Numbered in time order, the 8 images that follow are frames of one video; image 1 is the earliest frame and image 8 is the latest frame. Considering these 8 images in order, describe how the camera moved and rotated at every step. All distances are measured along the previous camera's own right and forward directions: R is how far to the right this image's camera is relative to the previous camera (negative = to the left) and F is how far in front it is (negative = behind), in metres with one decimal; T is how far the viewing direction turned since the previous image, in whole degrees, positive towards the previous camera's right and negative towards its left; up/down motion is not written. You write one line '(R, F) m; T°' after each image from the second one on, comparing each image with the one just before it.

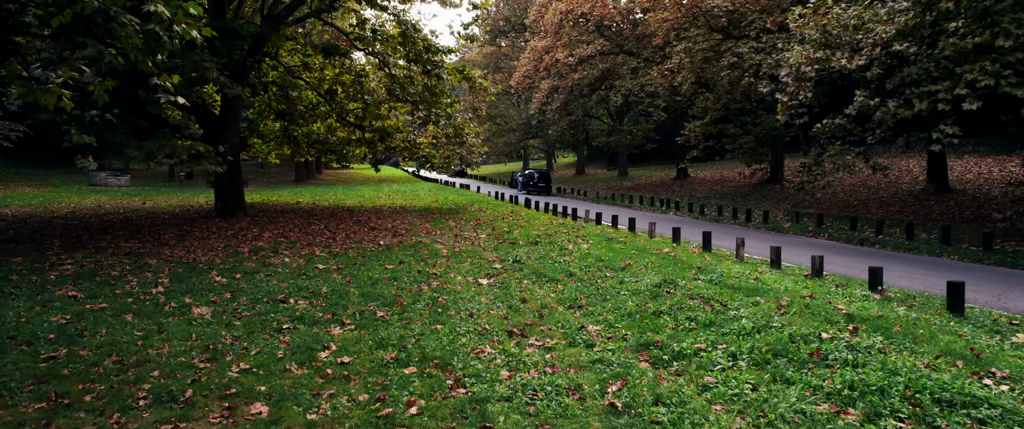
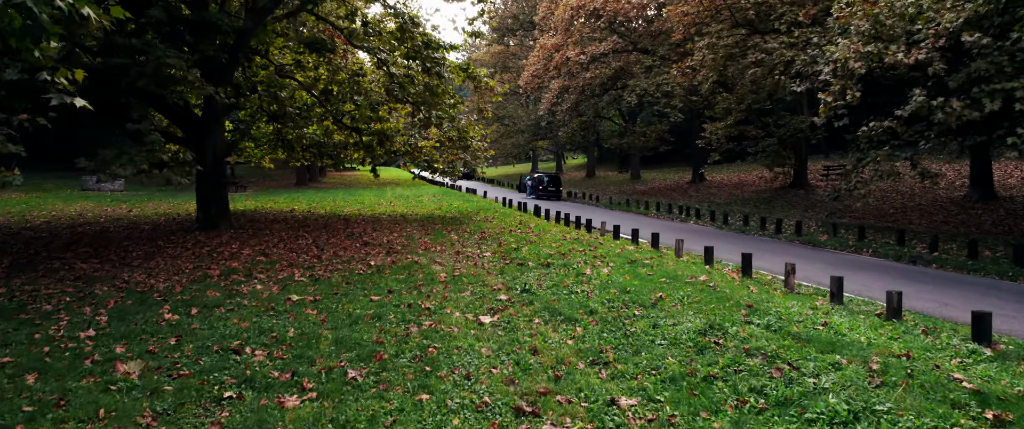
(0.0, +1.4) m; -1°
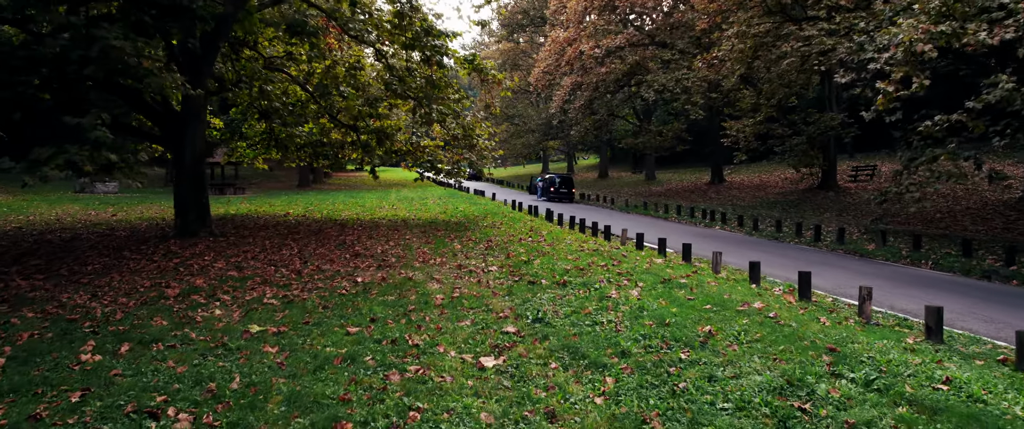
(0.0, +1.5) m; -1°
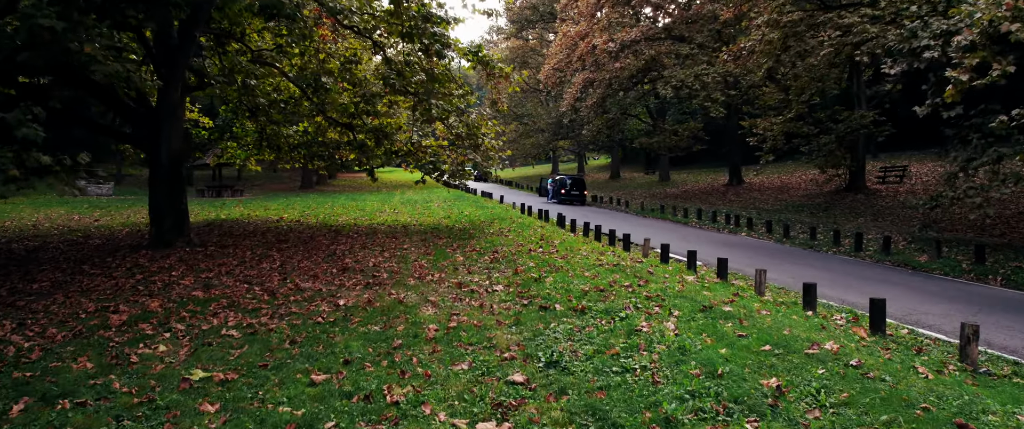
(0.0, +1.4) m; -1°
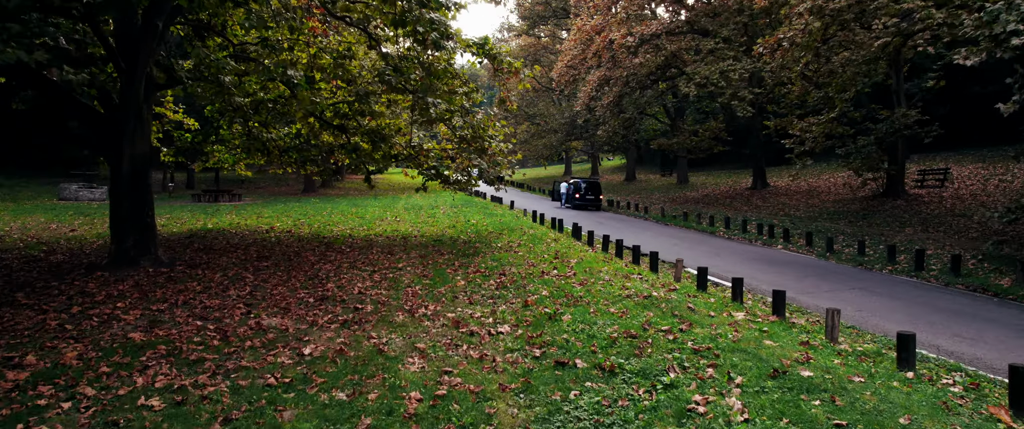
(0.0, +1.6) m; -1°
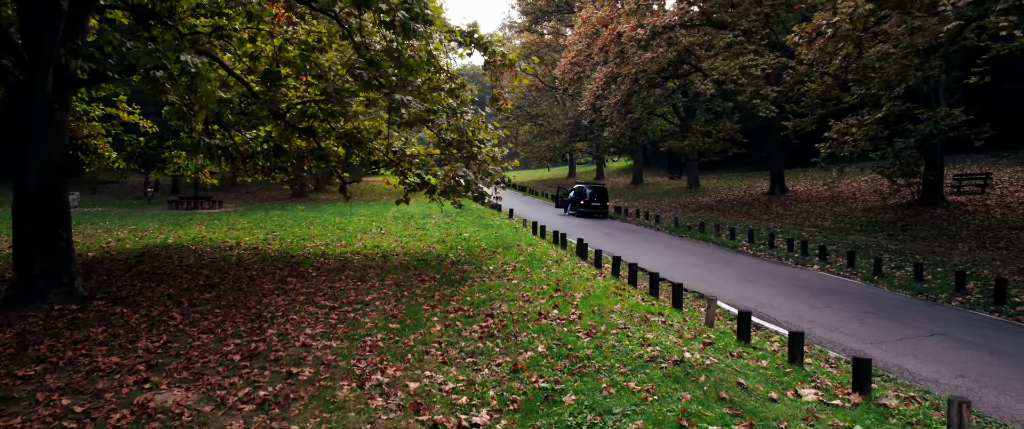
(+0.2, +2.1) m; 0°
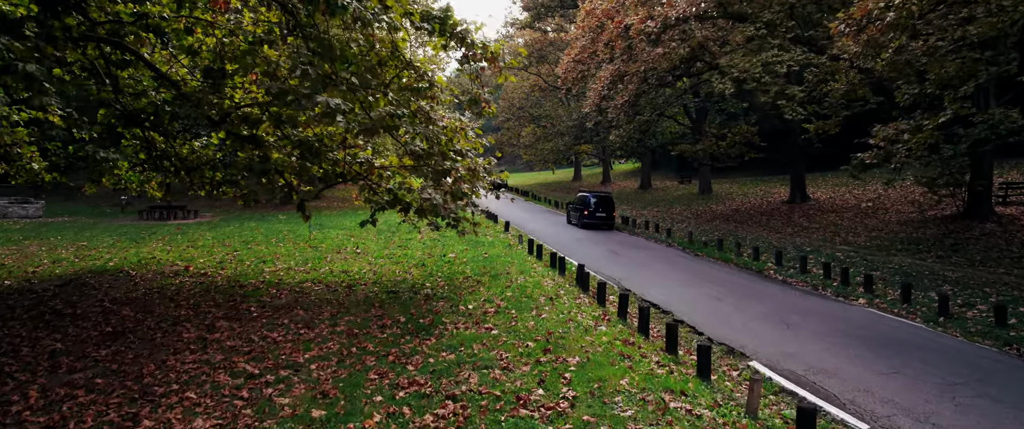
(+0.3, +2.2) m; -1°
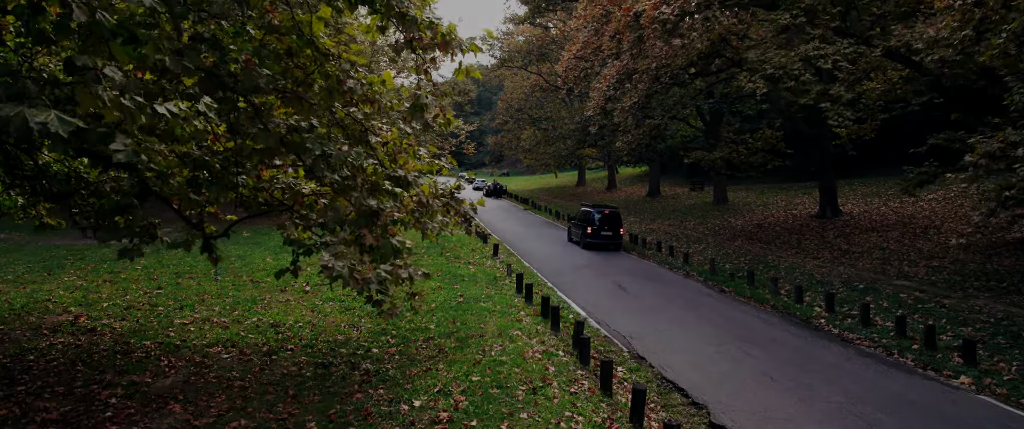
(+0.4, +3.1) m; 0°
